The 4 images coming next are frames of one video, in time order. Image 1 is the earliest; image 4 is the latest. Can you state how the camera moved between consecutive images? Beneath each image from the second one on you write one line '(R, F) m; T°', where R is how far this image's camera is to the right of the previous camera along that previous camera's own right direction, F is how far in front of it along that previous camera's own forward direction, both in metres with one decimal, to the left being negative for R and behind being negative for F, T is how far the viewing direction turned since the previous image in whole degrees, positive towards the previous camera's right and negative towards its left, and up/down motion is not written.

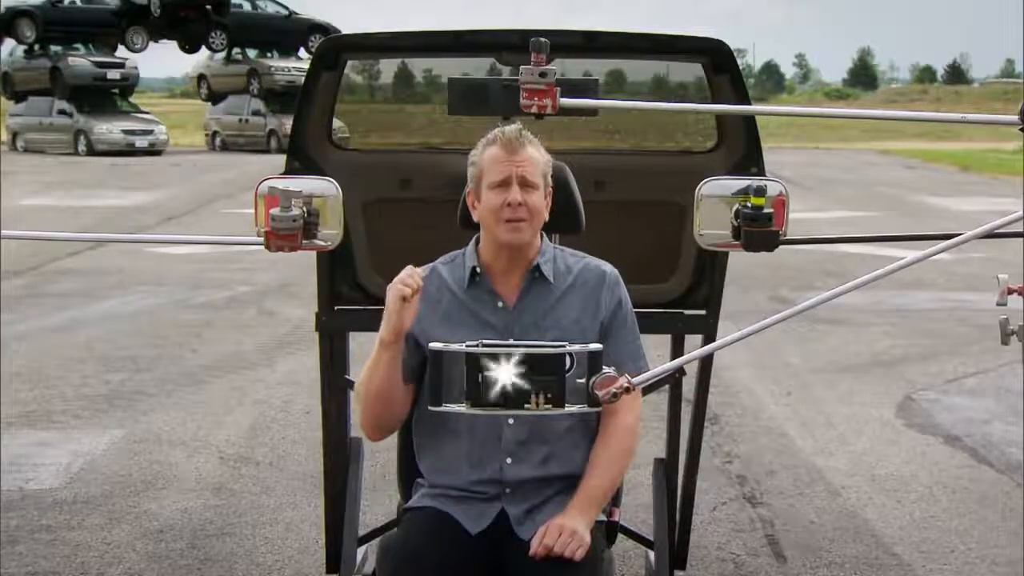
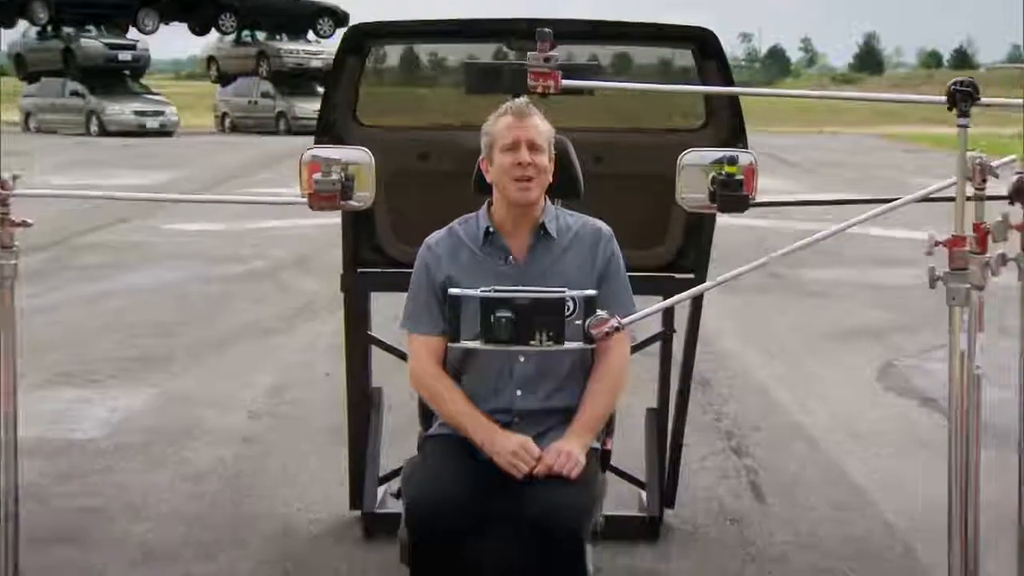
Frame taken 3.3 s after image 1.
(0.0, -0.5) m; 0°
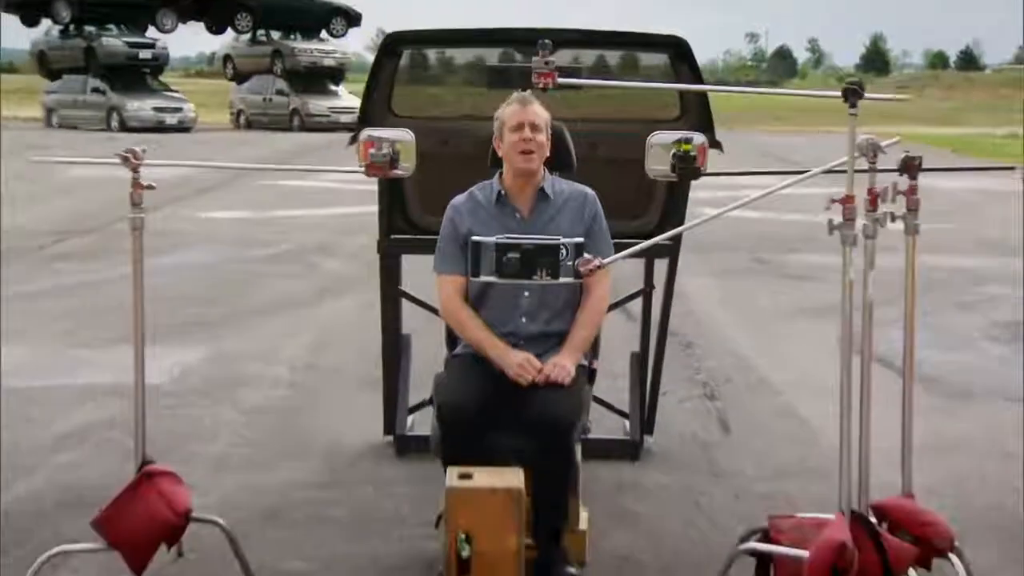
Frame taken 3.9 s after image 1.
(0.0, -1.0) m; 0°
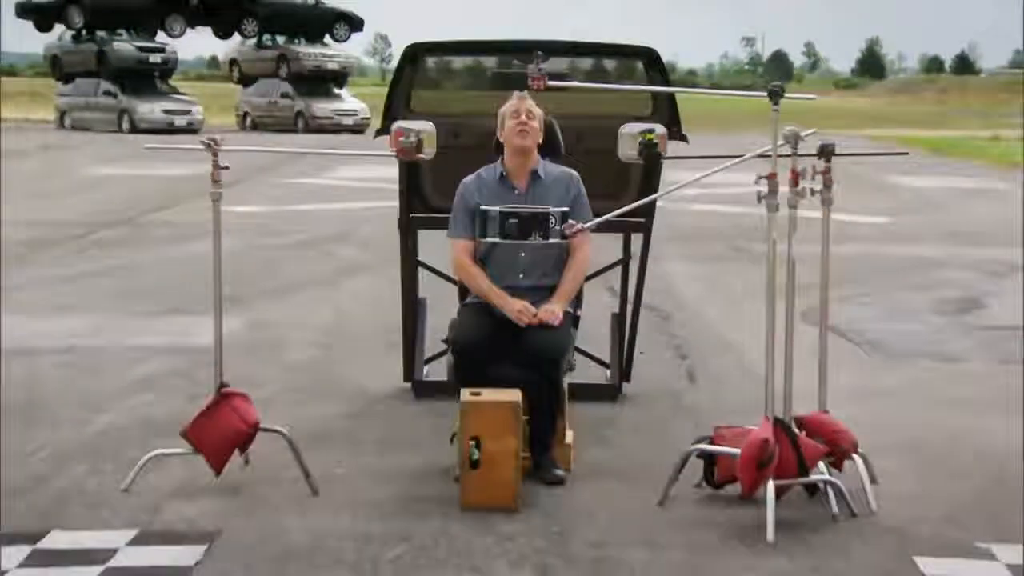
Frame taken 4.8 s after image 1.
(0.0, -1.1) m; 0°
